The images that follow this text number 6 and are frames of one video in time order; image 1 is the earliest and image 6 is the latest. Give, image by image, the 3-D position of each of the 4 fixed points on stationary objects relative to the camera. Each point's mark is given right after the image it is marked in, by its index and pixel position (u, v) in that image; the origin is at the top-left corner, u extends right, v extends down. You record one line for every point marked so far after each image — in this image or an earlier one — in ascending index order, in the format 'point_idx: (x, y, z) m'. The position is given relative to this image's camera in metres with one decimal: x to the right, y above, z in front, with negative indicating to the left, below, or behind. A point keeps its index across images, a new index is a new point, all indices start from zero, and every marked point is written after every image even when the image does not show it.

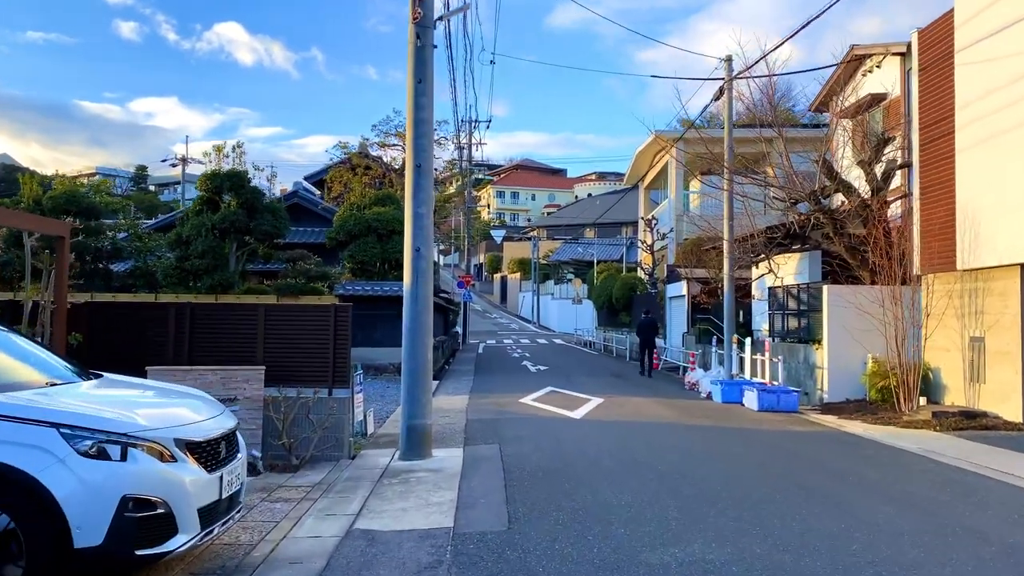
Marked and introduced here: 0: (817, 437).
0: (+4.1, -2.0, +10.6) m
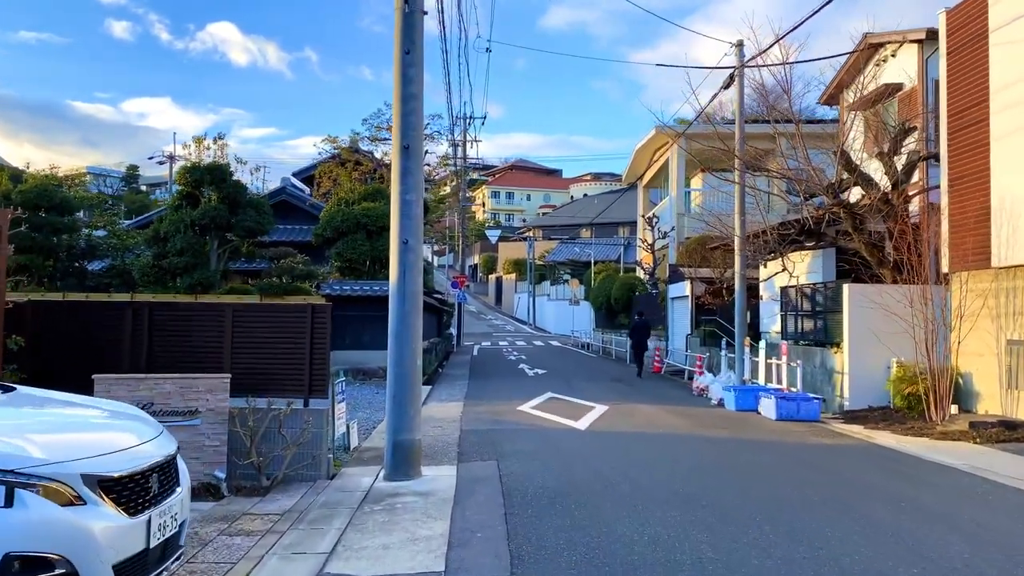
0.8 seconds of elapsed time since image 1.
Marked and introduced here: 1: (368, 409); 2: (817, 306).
0: (+4.1, -2.0, +9.7) m
1: (-2.4, -2.0, +13.0) m
2: (+5.7, -0.4, +14.9) m
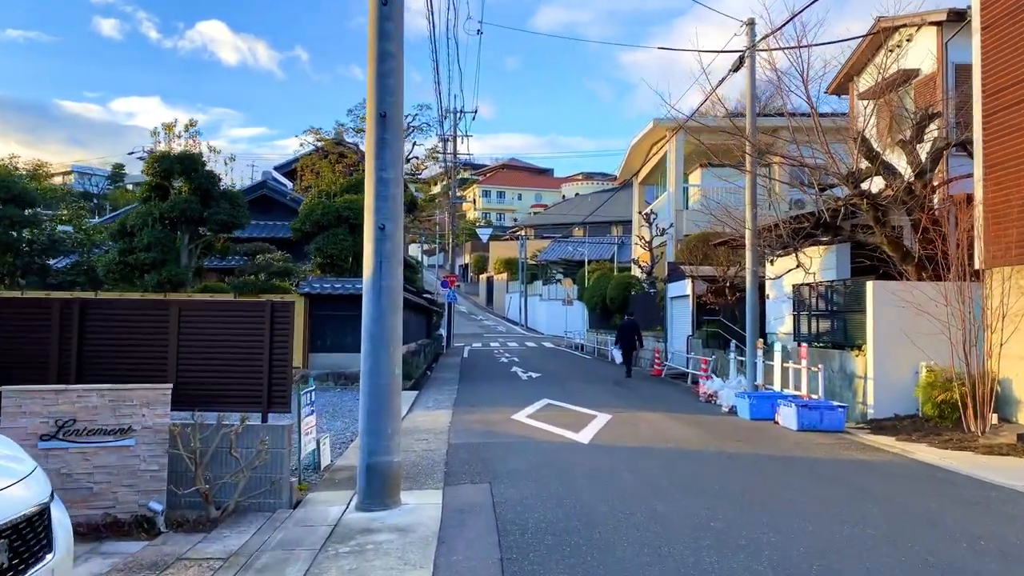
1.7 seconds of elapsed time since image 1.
0: (+4.0, -1.9, +8.5) m
1: (-2.5, -1.9, +11.8) m
2: (+5.6, -0.3, +13.8) m
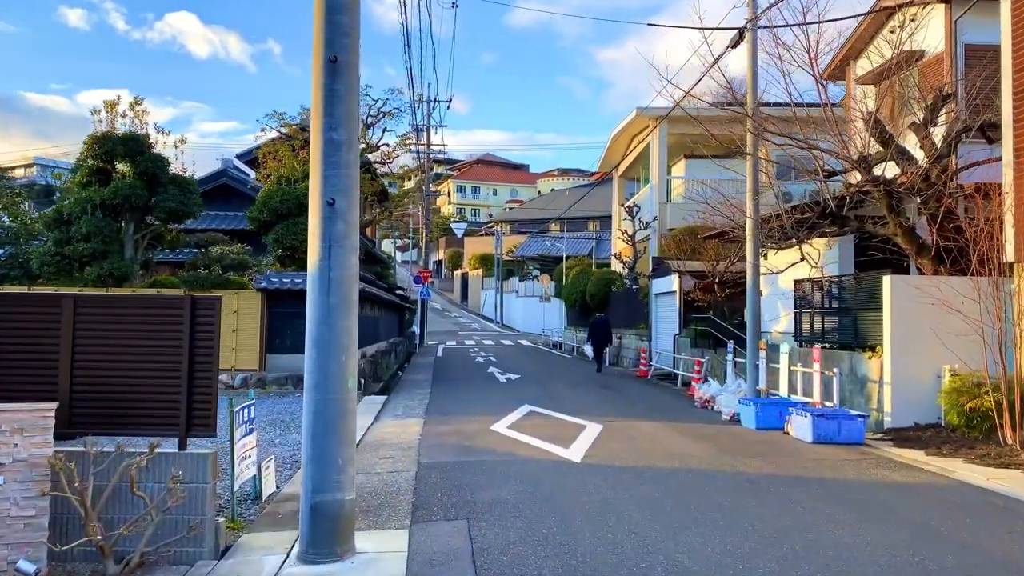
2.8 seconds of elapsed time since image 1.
0: (+3.8, -1.9, +7.3) m
1: (-2.8, -1.9, +10.4) m
2: (+5.3, -0.2, +12.6) m
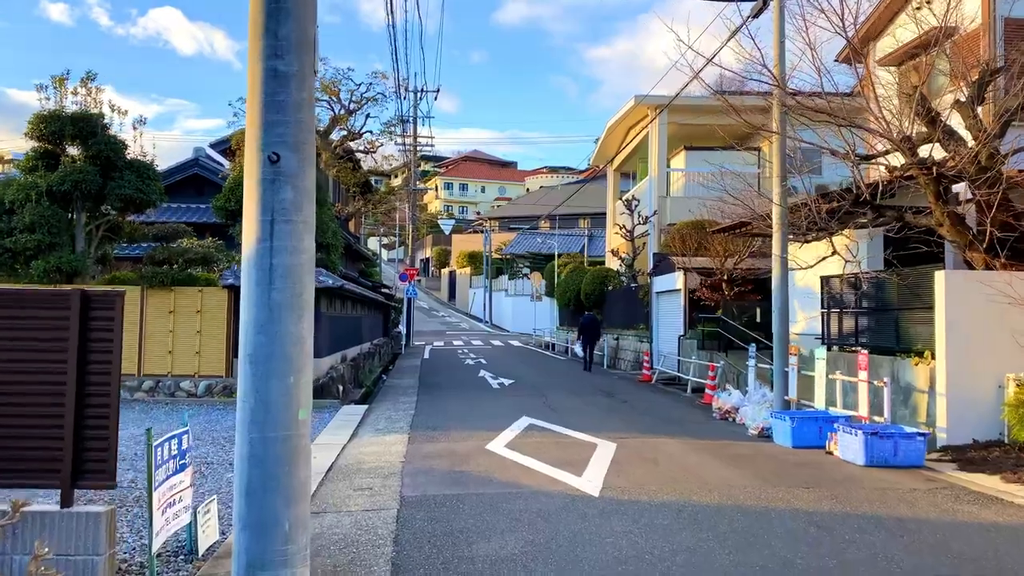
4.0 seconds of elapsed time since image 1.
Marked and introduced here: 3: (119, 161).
0: (+3.9, -1.8, +5.9) m
1: (-2.8, -1.8, +8.8) m
2: (+5.2, -0.2, +11.2) m
3: (-7.0, +2.3, +14.4) m
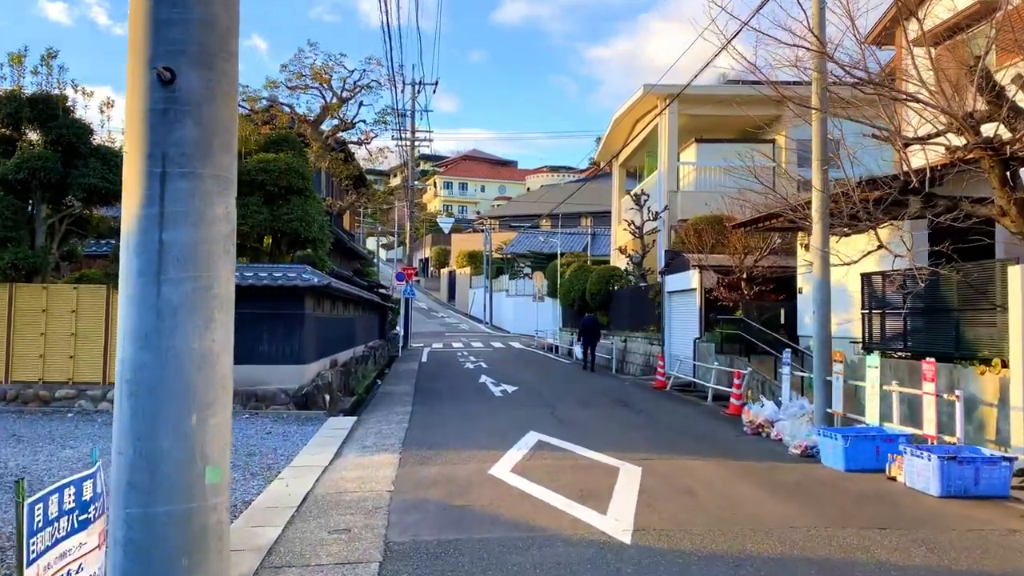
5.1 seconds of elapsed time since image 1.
0: (+3.9, -1.8, +4.6) m
1: (-2.7, -1.8, +7.5) m
2: (+5.3, -0.2, +9.9) m
3: (-7.0, +2.3, +13.1) m
